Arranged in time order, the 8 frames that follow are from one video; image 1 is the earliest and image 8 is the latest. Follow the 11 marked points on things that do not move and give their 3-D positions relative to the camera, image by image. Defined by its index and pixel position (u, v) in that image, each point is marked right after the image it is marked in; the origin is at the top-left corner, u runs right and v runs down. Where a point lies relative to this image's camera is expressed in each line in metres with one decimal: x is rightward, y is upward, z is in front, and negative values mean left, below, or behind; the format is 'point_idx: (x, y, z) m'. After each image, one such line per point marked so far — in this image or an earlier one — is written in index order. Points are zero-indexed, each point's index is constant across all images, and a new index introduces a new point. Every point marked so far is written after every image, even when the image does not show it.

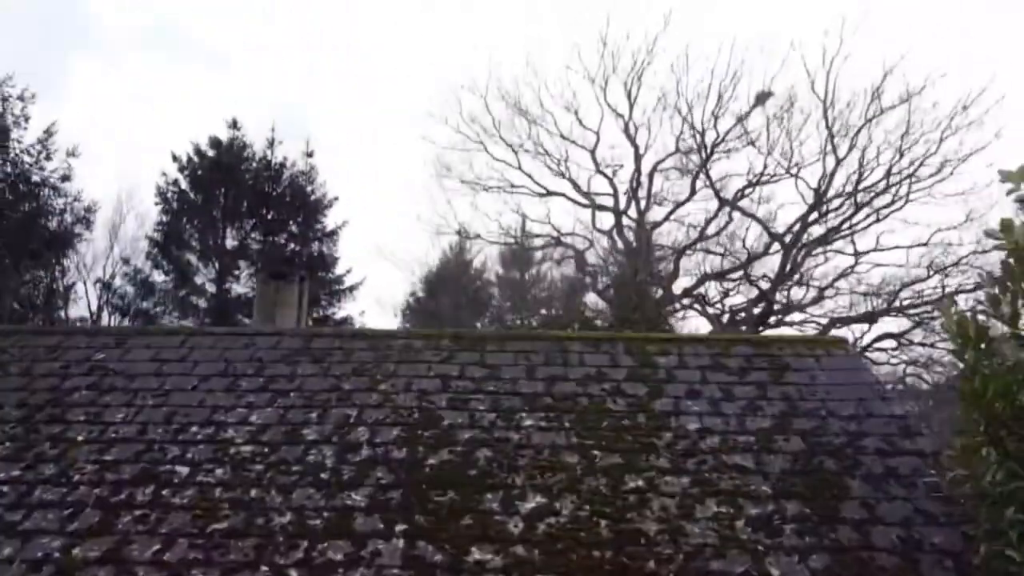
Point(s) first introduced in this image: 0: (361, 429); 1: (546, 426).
0: (-1.6, -1.5, +8.5) m
1: (+0.4, -1.5, +8.5) m
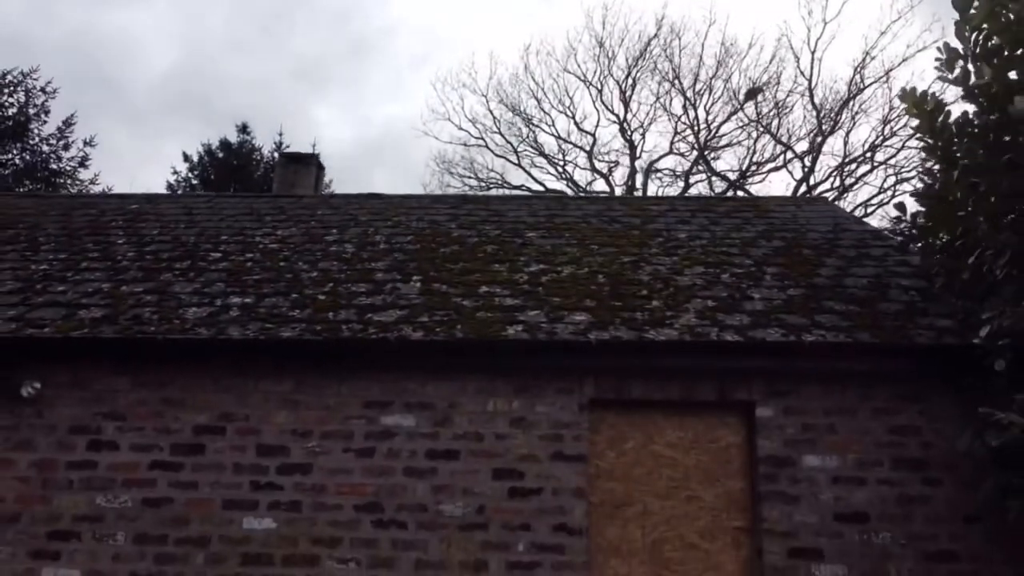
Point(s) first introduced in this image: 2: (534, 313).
0: (-1.5, +0.6, +9.2) m
1: (+0.4, +0.6, +9.3) m
2: (+0.2, -0.2, +6.7) m
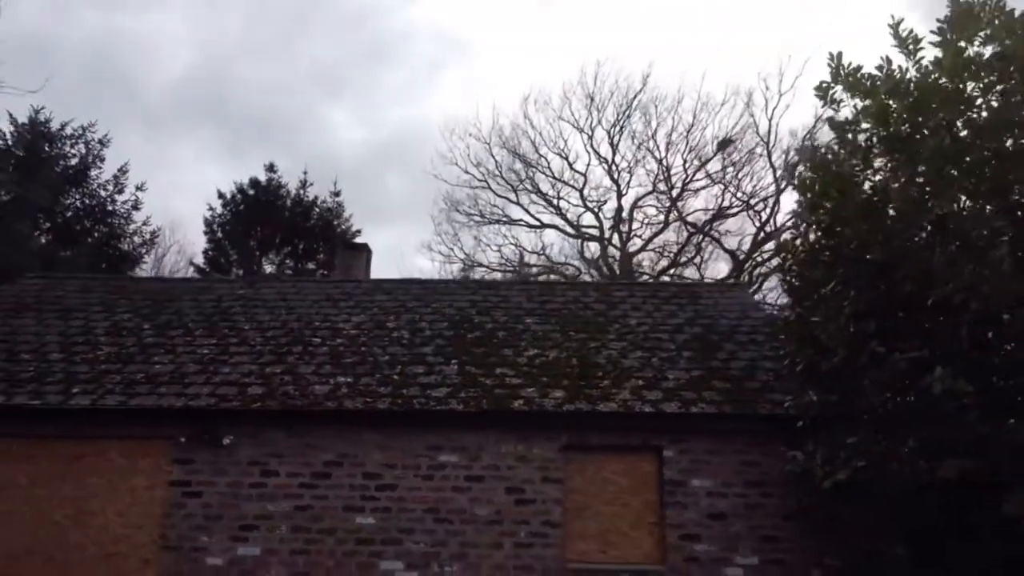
0: (-1.5, -0.6, +13.3) m
1: (+0.5, -0.6, +13.4) m
2: (+0.2, -1.4, +10.8) m
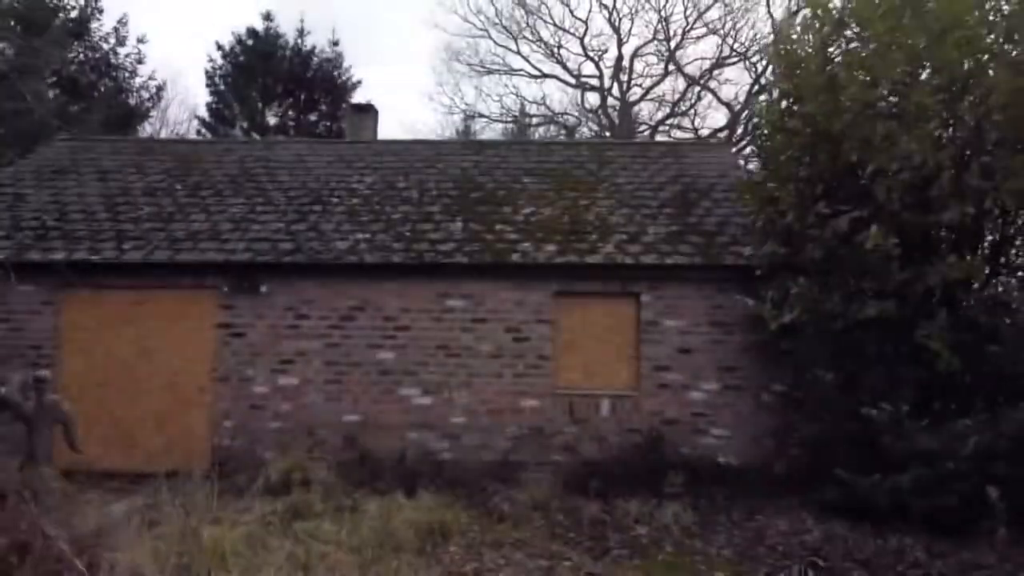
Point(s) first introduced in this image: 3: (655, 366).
0: (-1.5, +1.9, +14.6) m
1: (+0.4, +1.9, +14.7) m
2: (+0.2, +0.7, +12.3) m
3: (+2.1, -1.2, +11.9) m
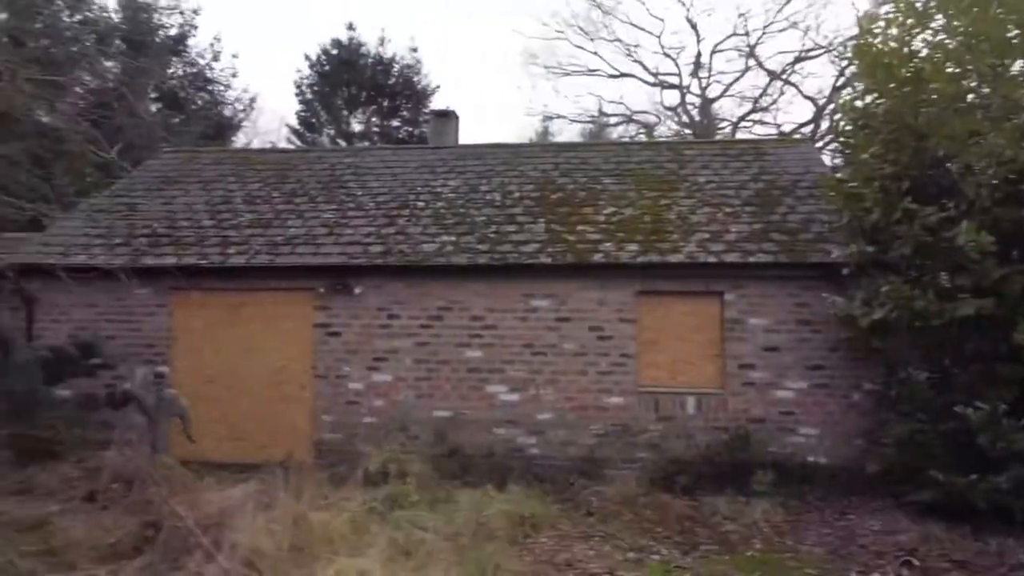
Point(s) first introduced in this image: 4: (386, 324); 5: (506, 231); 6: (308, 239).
0: (0.0, +1.9, +15.0) m
1: (+1.9, +2.0, +14.9) m
2: (+1.5, +0.7, +12.5) m
3: (+3.4, -1.1, +12.0) m
4: (-2.0, -0.6, +12.7) m
5: (-0.1, +0.9, +13.2) m
6: (-3.4, +0.8, +13.4) m
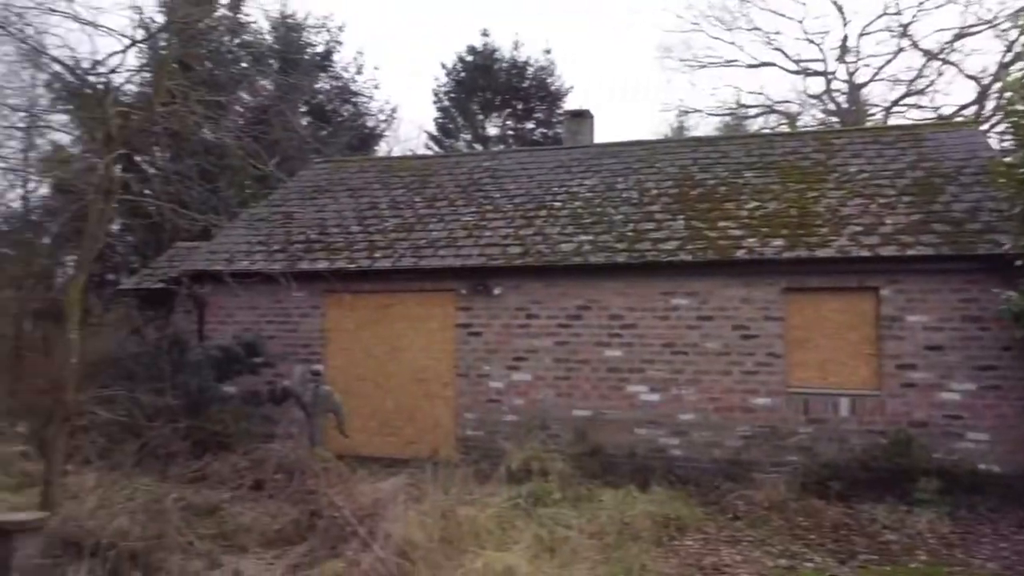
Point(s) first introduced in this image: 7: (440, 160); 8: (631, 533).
0: (+2.5, +1.9, +14.8) m
1: (+4.4, +2.0, +14.3) m
2: (+3.6, +0.7, +12.1) m
3: (+5.4, -1.1, +11.2) m
4: (+0.2, -0.6, +12.9) m
5: (+2.1, +1.0, +13.0) m
6: (-1.1, +0.8, +13.8) m
7: (-1.6, +2.8, +17.5) m
8: (+1.3, -2.6, +8.7) m
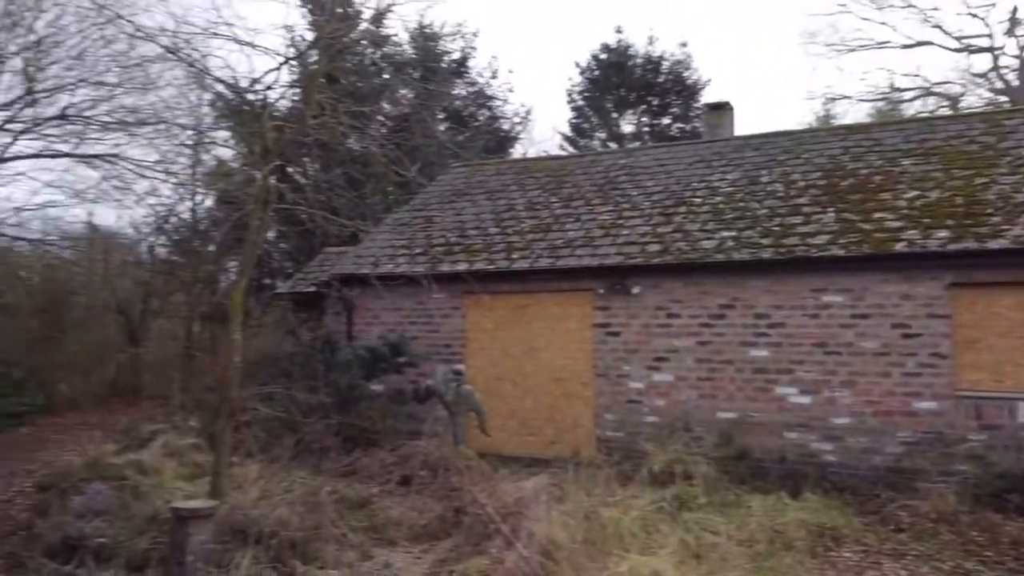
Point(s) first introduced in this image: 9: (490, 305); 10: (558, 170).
0: (+5.0, +2.0, +14.1) m
1: (+6.8, +2.1, +13.4) m
2: (+5.6, +0.8, +11.3) m
3: (+7.2, -1.0, +10.1) m
4: (+2.4, -0.5, +12.6) m
5: (+4.3, +1.0, +12.4) m
6: (+1.3, +0.8, +13.7) m
7: (+1.4, +2.8, +17.4) m
8: (+2.8, -2.6, +8.3) m
9: (-0.4, -0.3, +14.0) m
10: (+1.0, +2.5, +17.4) m
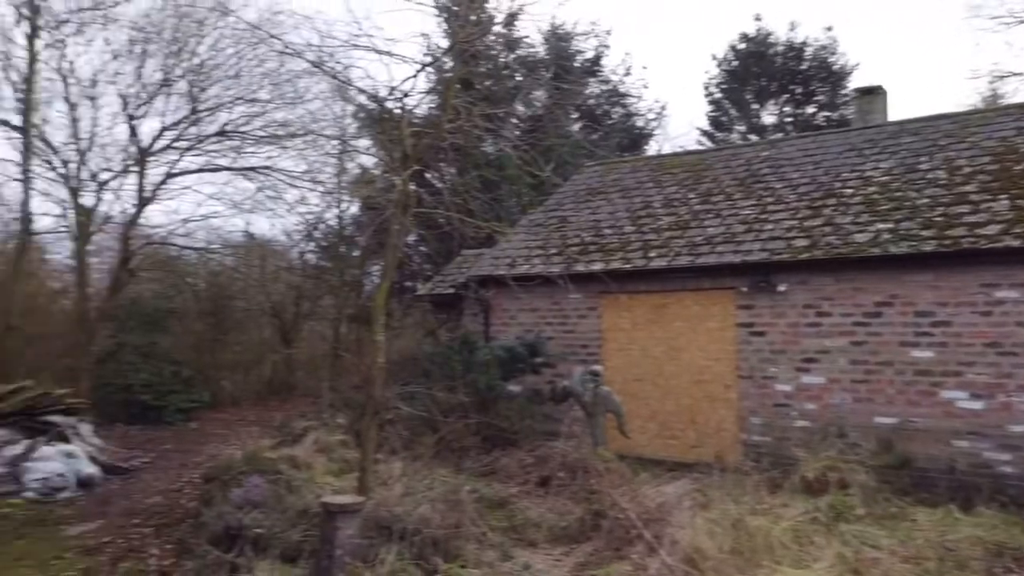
0: (+7.2, +2.1, +13.0) m
1: (+8.9, +2.2, +11.9) m
2: (+7.4, +0.9, +10.1) m
3: (+8.8, -0.9, +8.6) m
4: (+4.5, -0.5, +11.9) m
5: (+6.3, +1.1, +11.4) m
6: (+3.5, +0.8, +13.2) m
7: (+4.2, +2.8, +16.8) m
8: (+4.1, -2.5, +7.6) m
9: (+2.0, -0.3, +13.7) m
10: (+3.8, +2.6, +16.8) m
